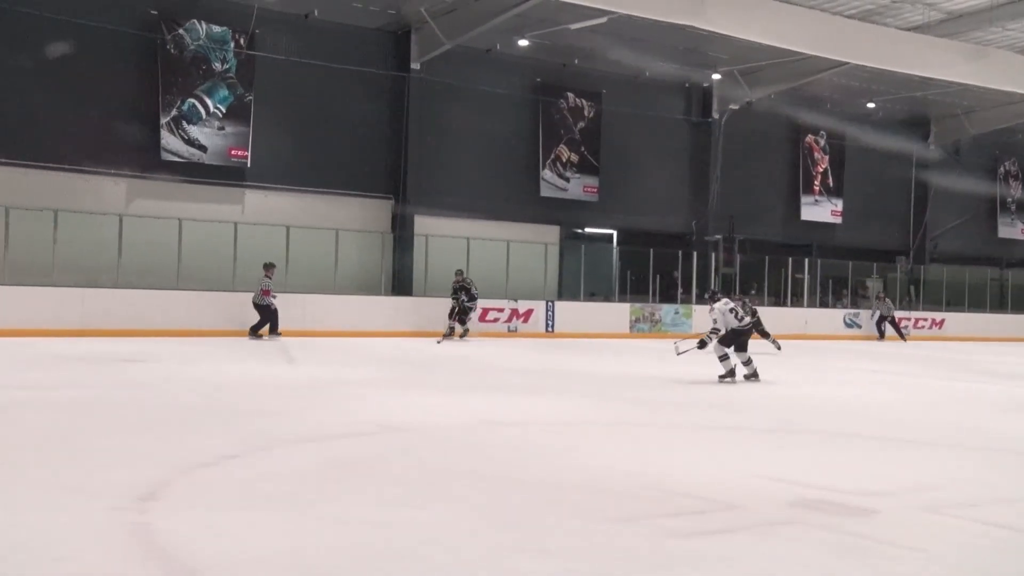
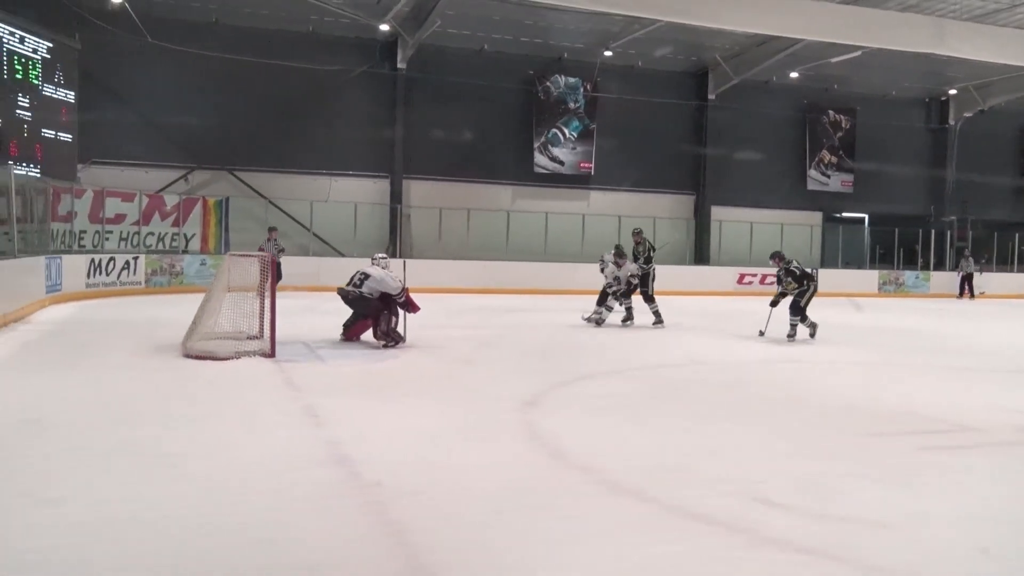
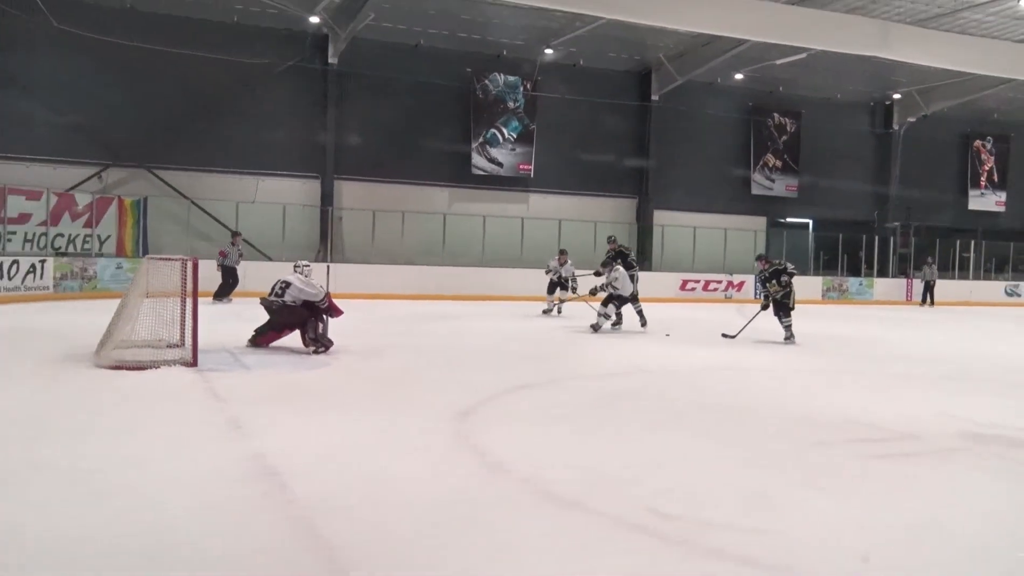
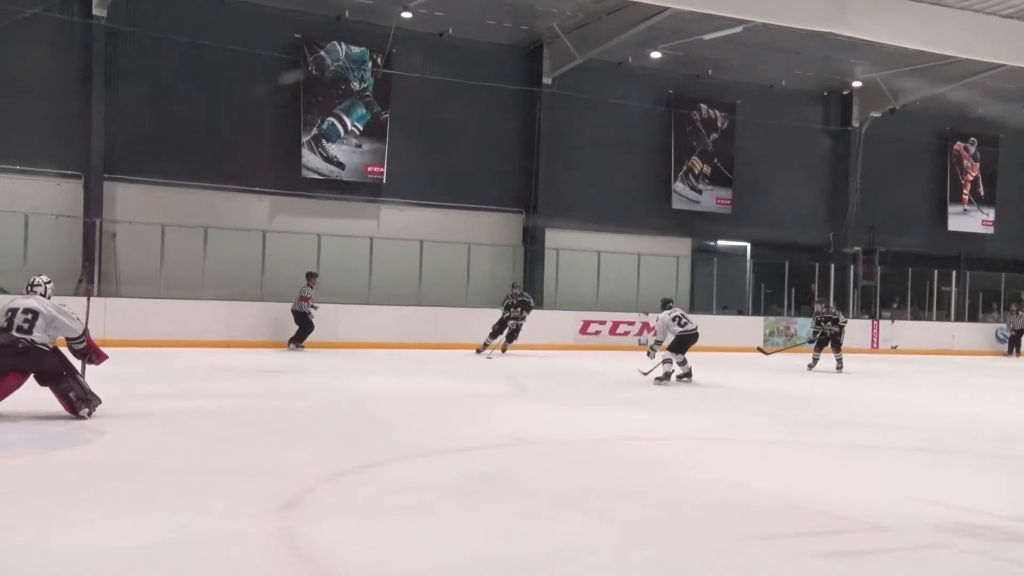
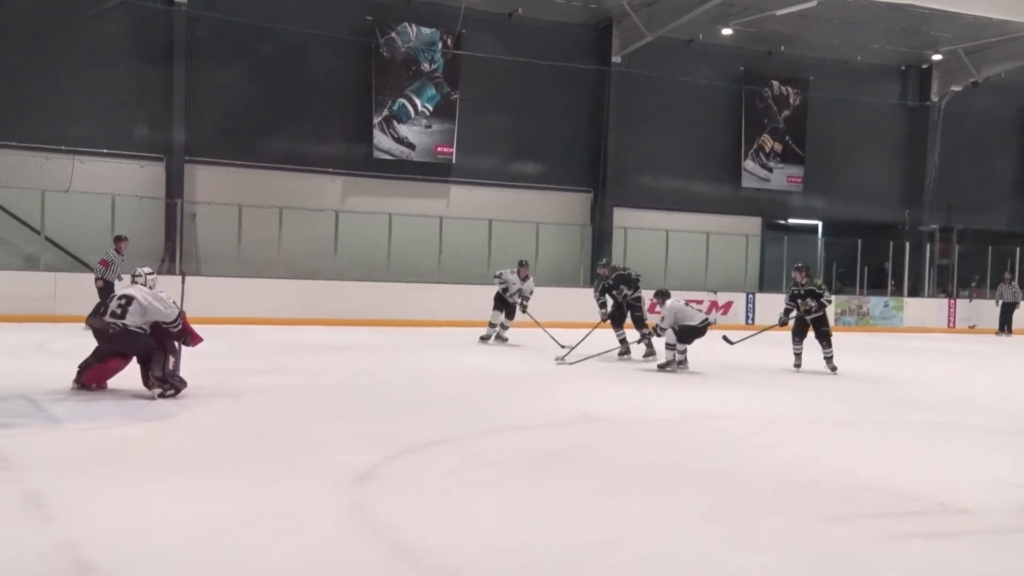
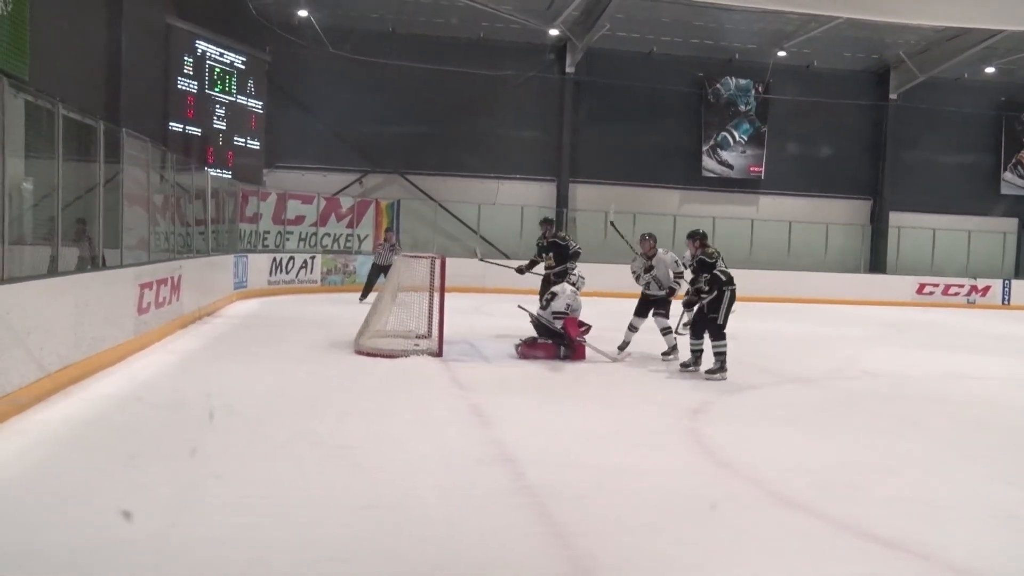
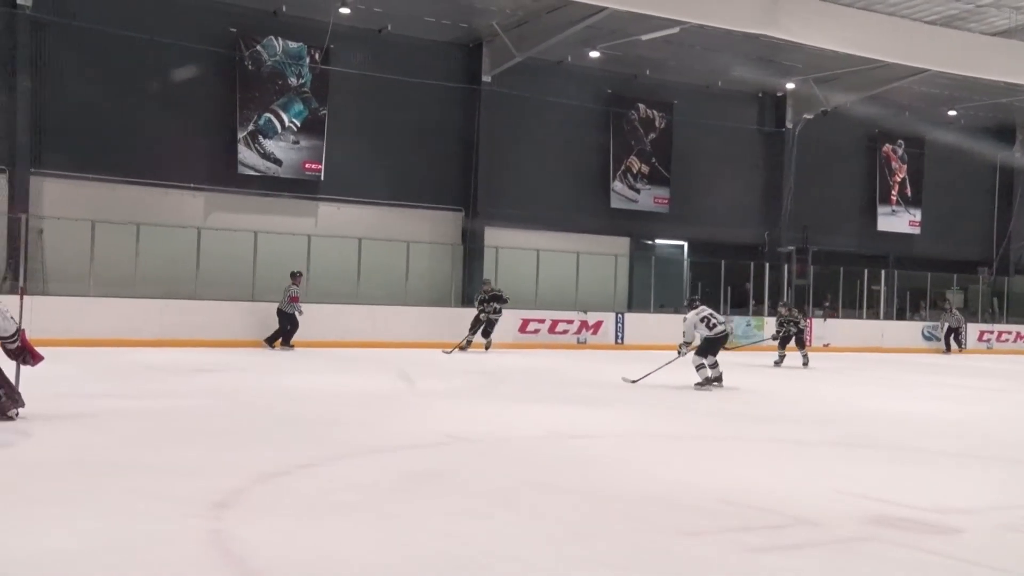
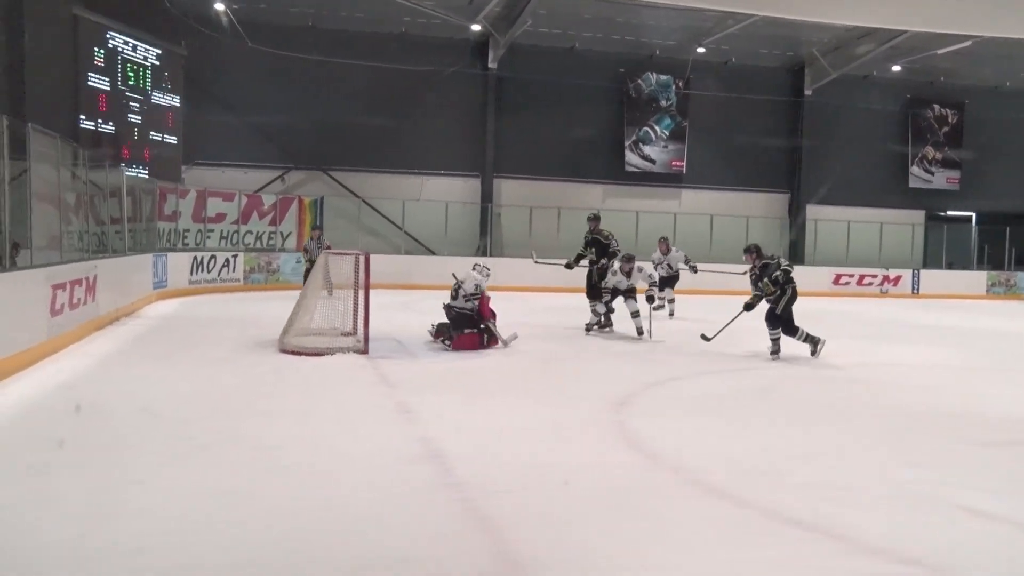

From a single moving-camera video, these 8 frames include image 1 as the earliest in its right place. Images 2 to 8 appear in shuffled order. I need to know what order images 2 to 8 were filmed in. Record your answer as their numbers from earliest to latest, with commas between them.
7, 4, 5, 3, 2, 8, 6
